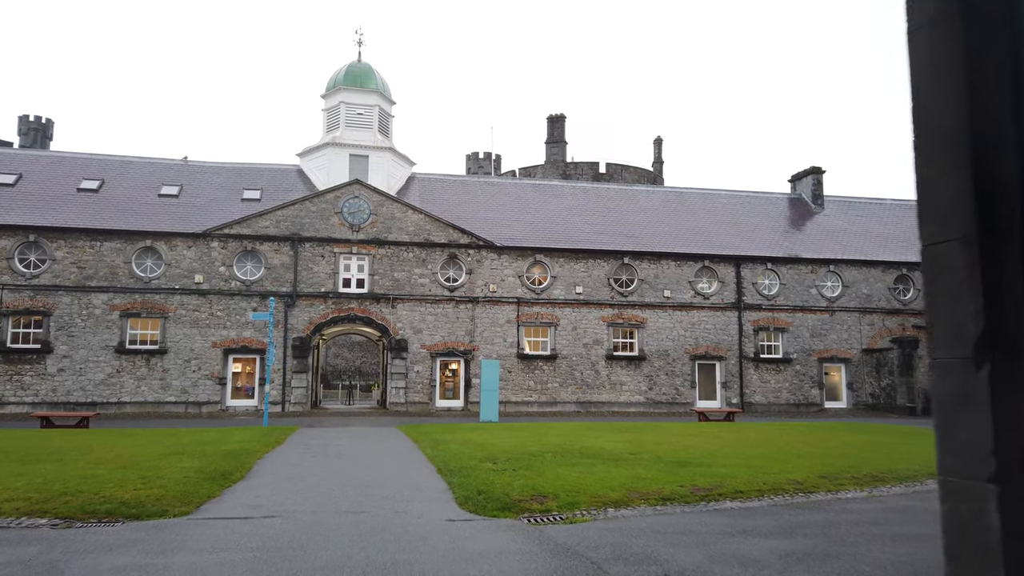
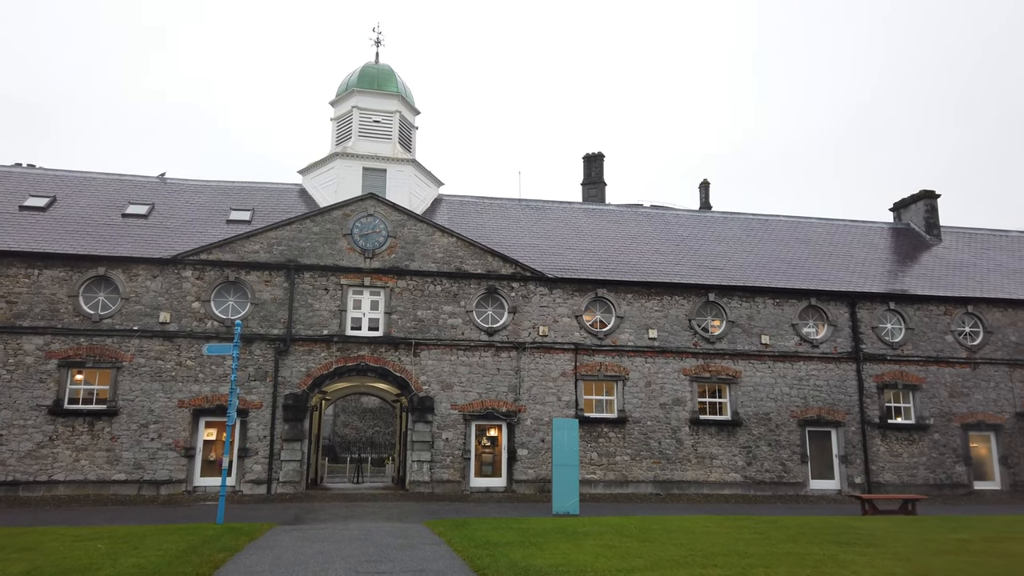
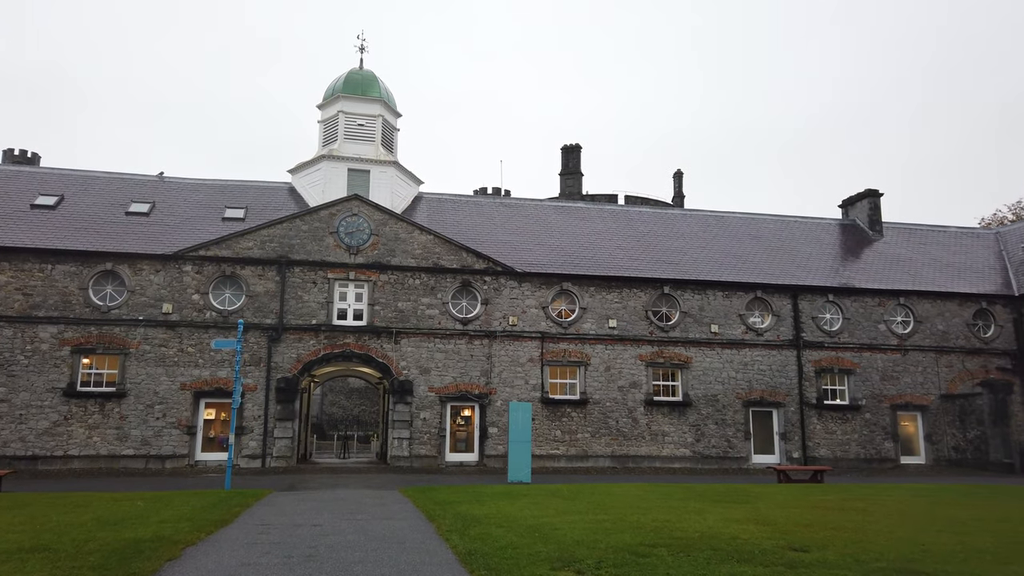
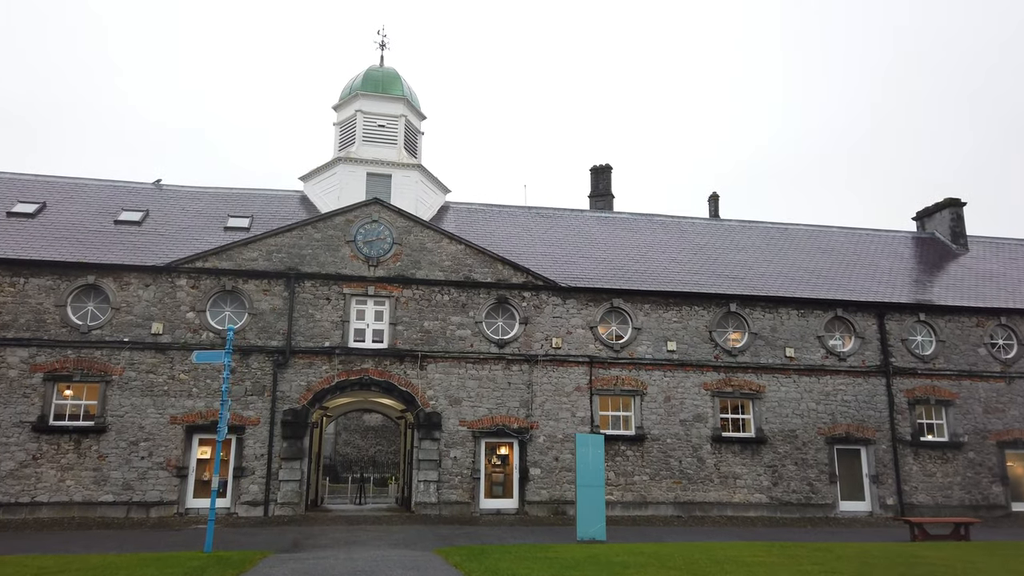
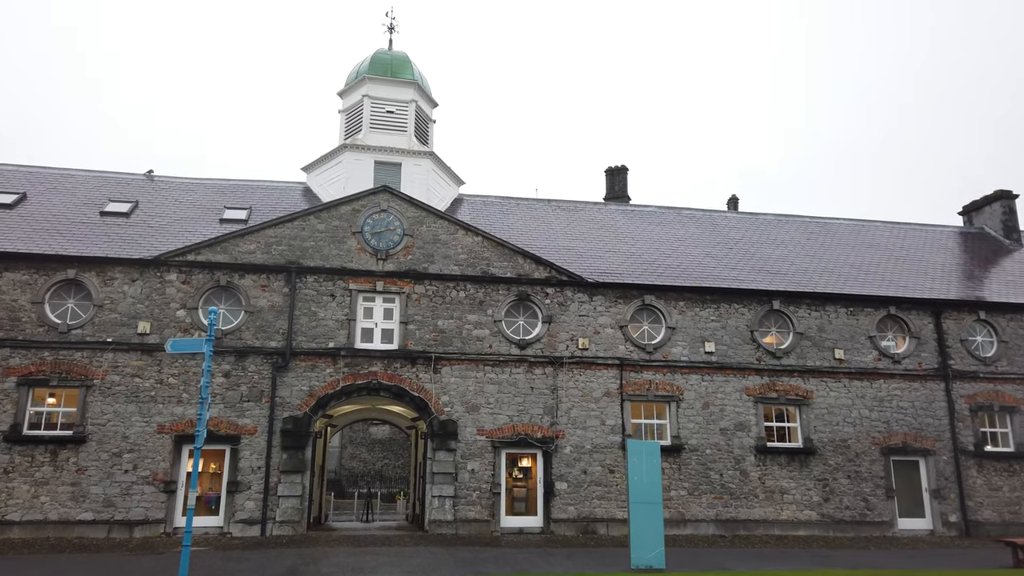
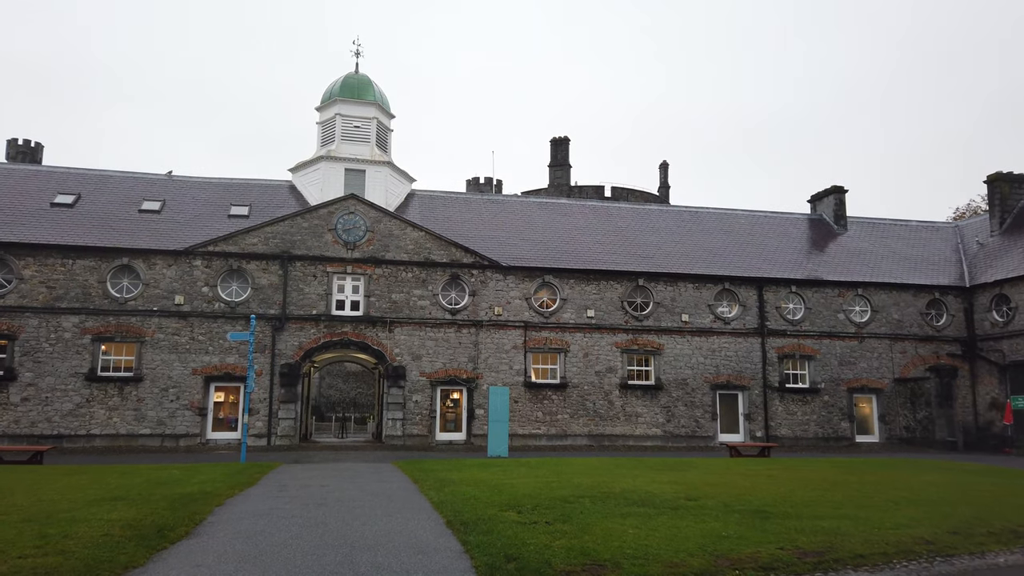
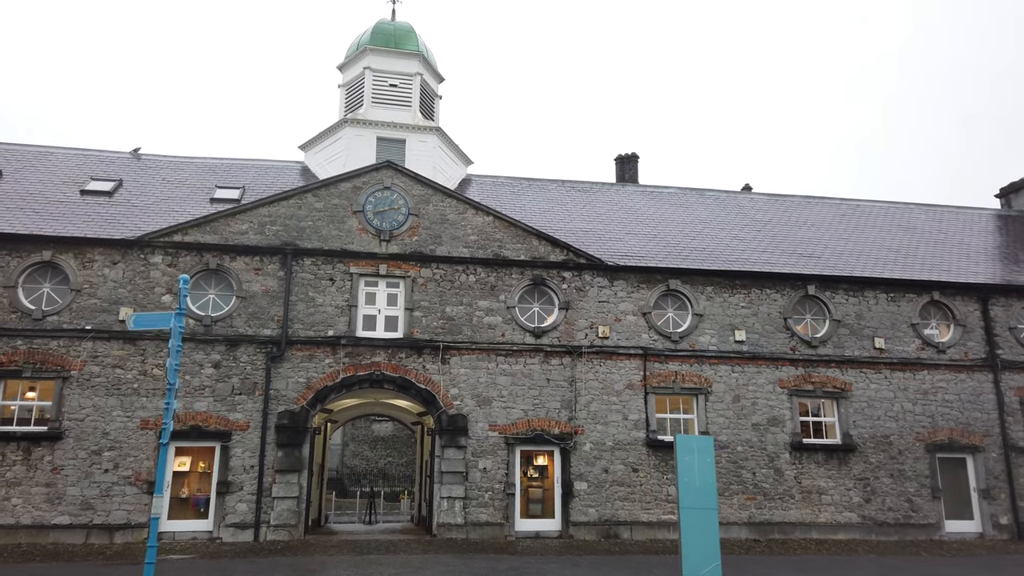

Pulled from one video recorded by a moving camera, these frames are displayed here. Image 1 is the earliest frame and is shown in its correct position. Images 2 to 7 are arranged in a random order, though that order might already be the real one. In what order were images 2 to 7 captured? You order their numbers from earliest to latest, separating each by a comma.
6, 3, 2, 4, 5, 7
